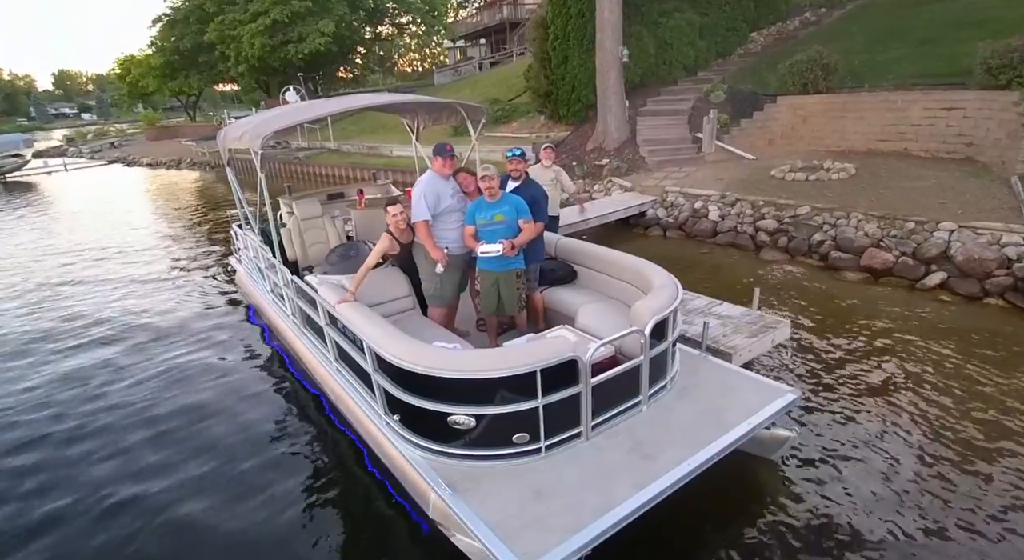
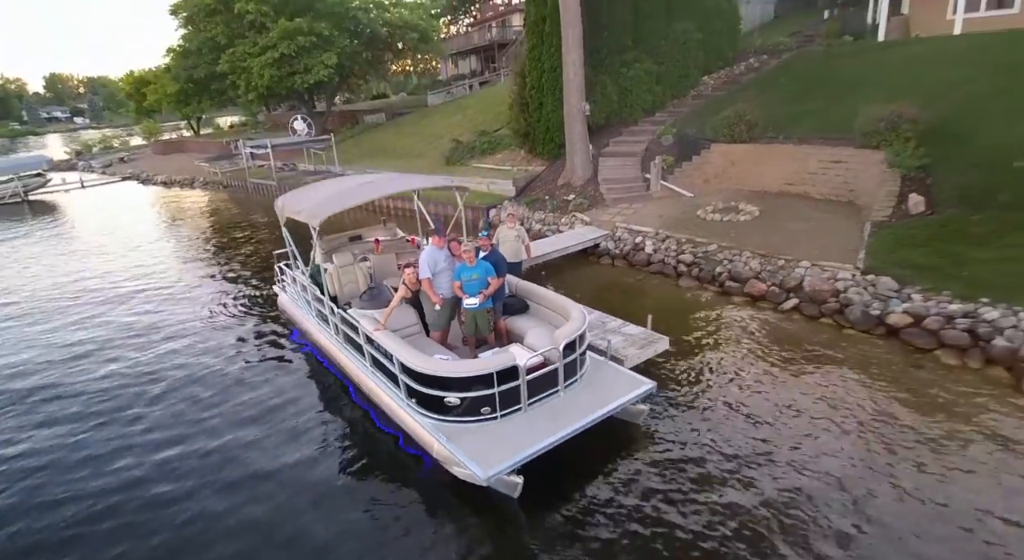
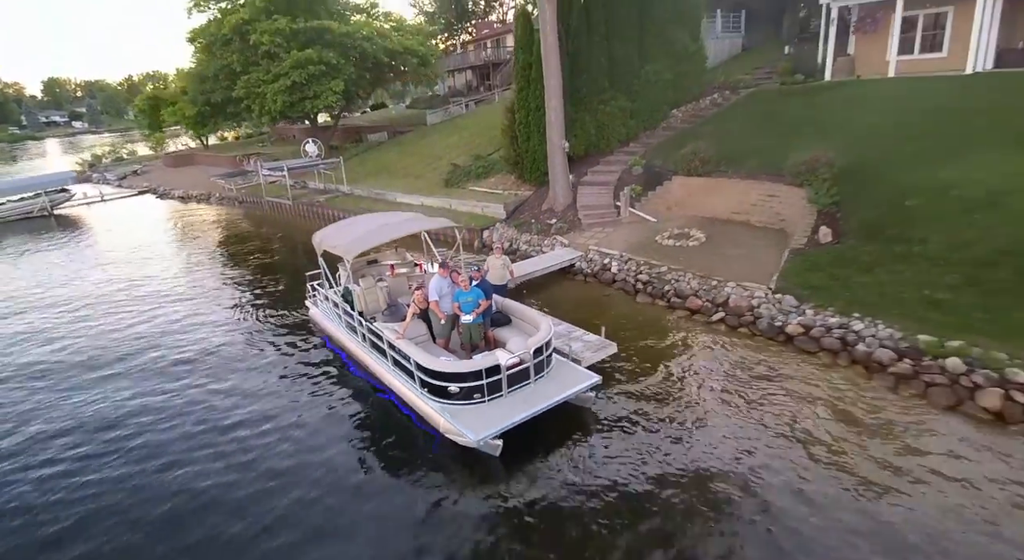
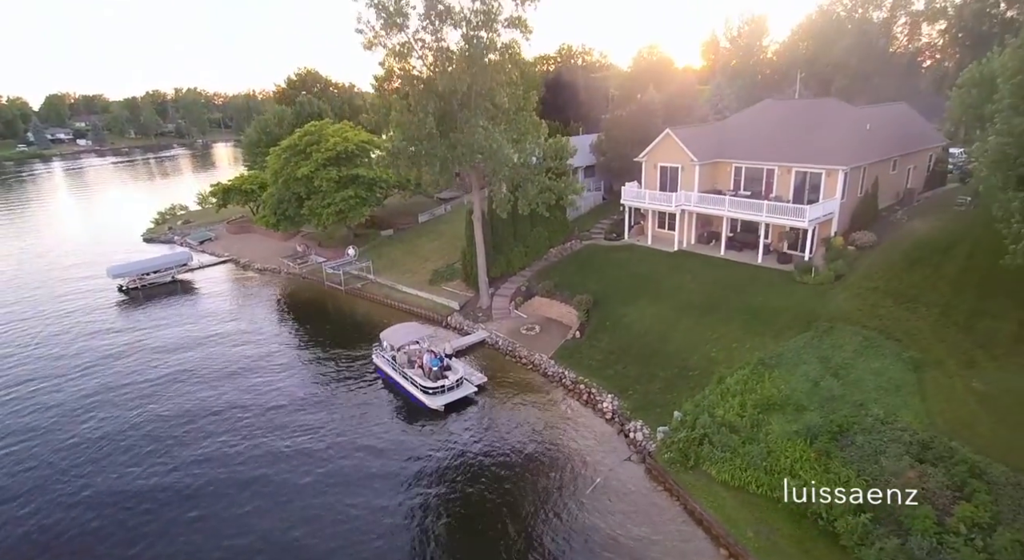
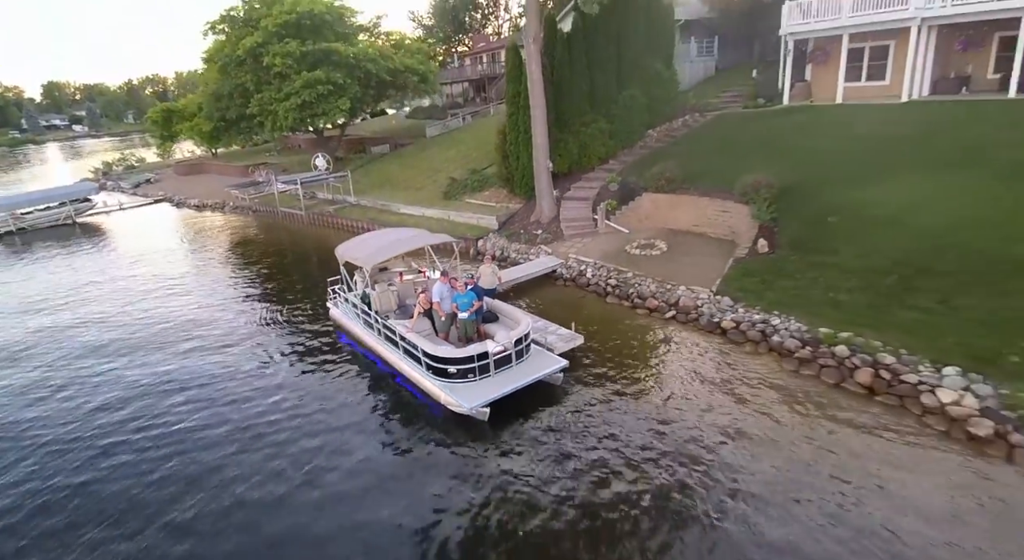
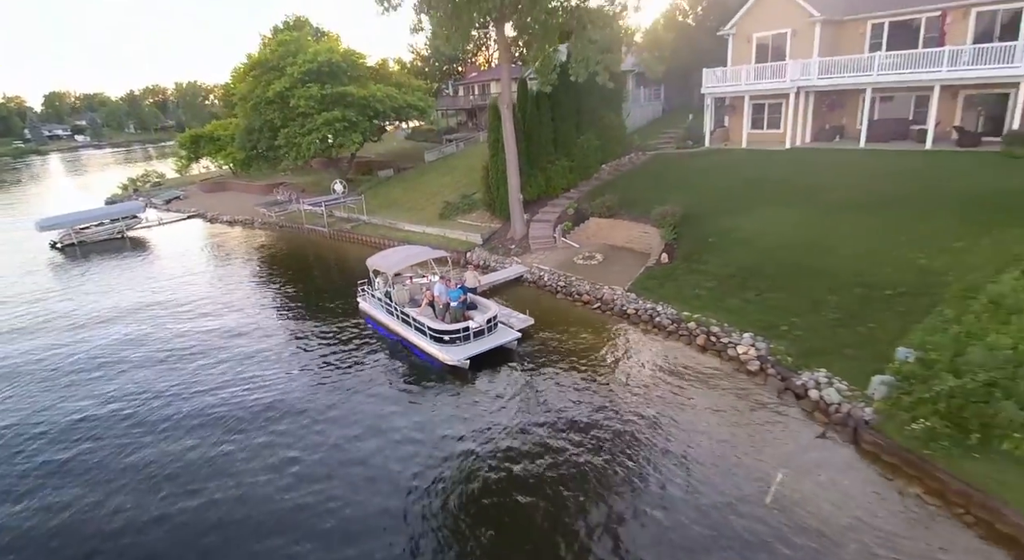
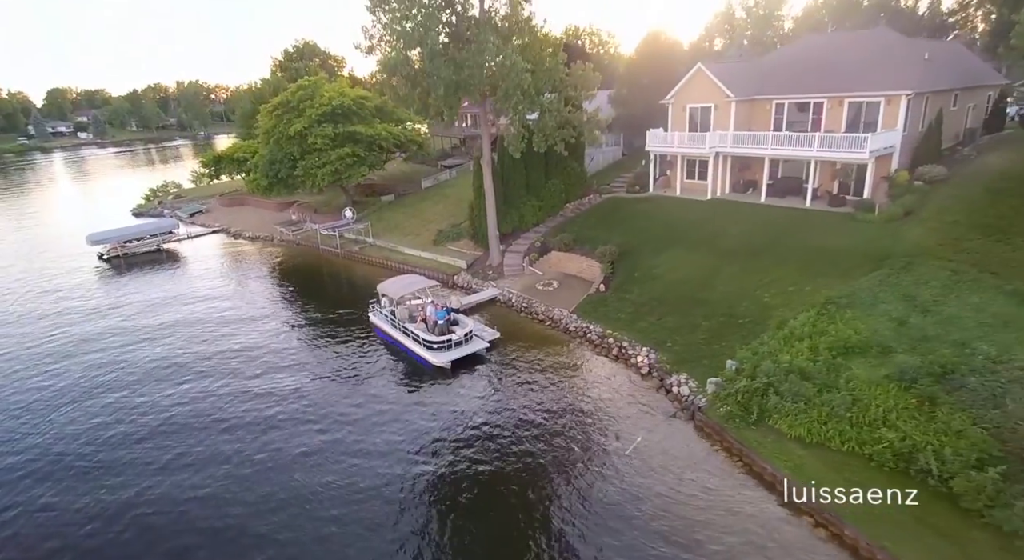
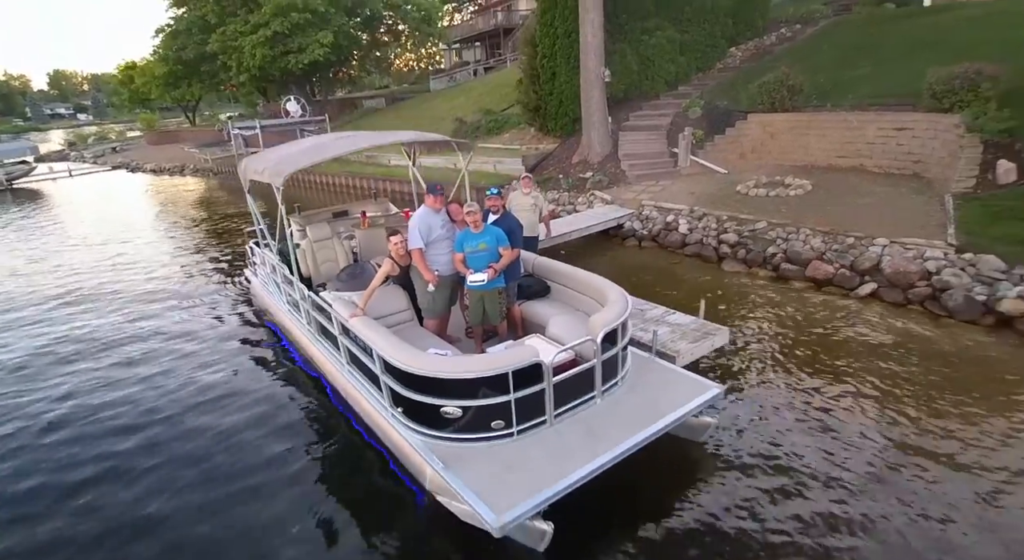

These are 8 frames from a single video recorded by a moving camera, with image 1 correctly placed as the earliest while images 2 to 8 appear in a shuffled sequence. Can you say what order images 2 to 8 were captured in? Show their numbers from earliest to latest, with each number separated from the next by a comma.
8, 2, 3, 5, 6, 7, 4
